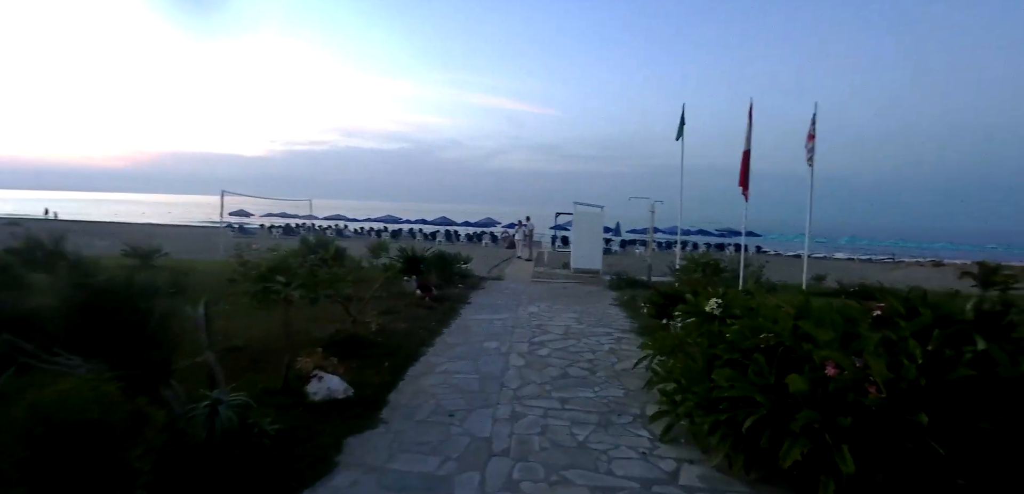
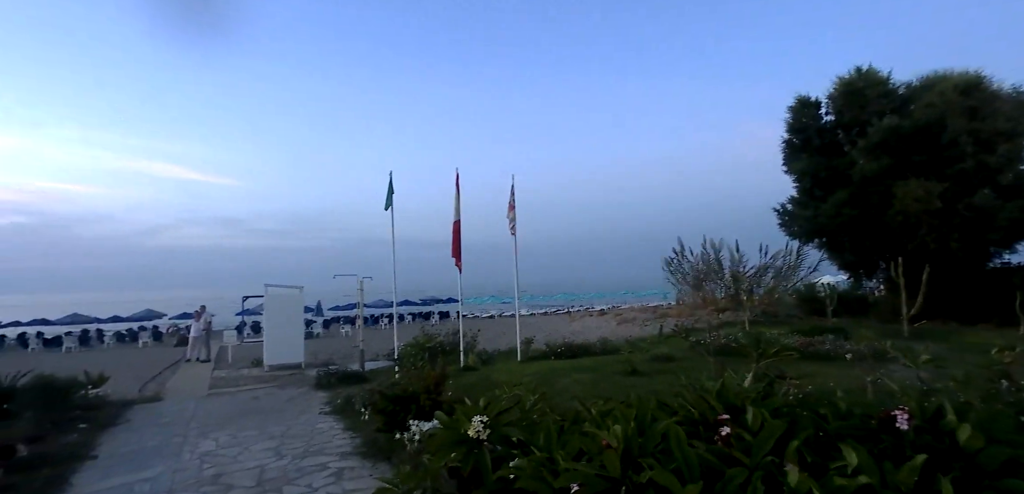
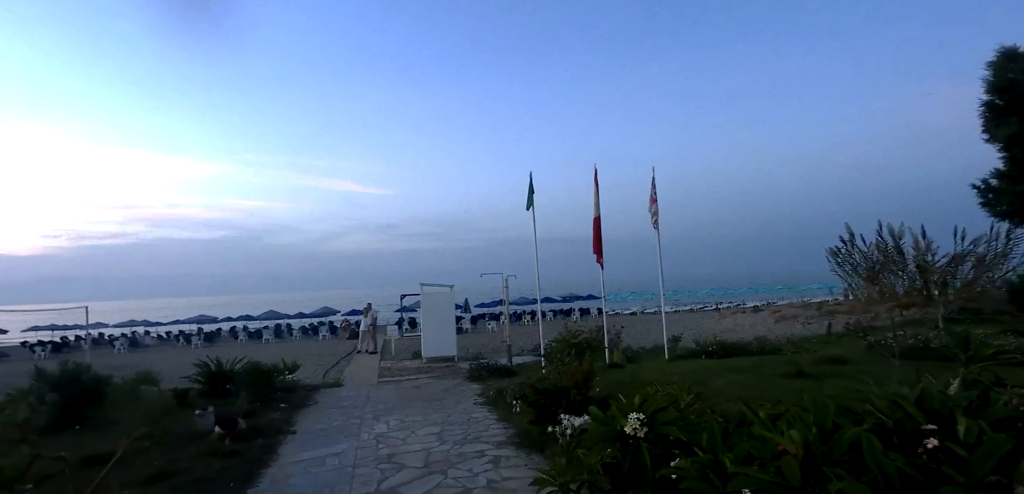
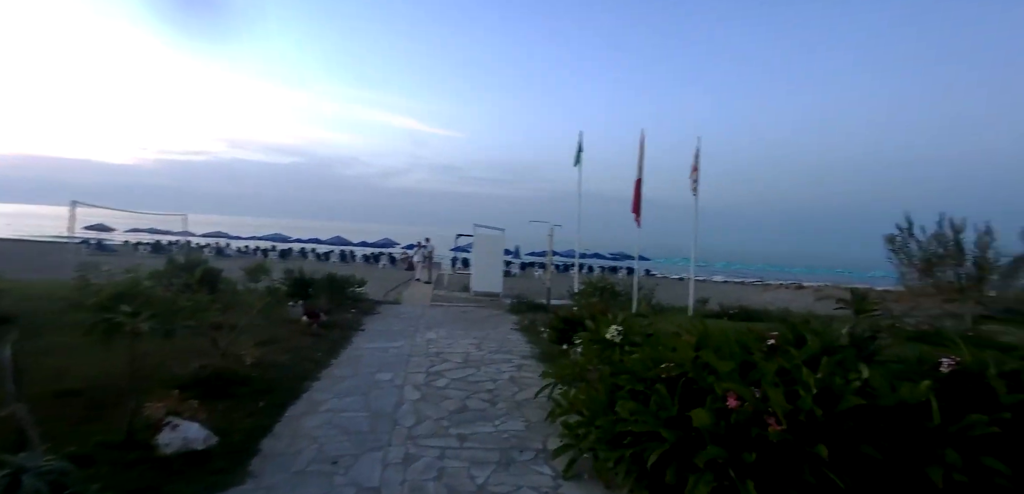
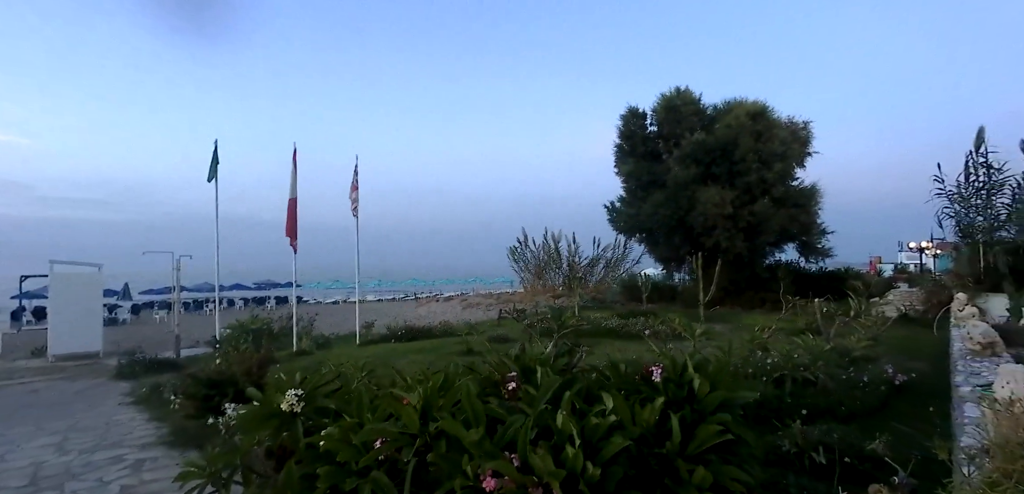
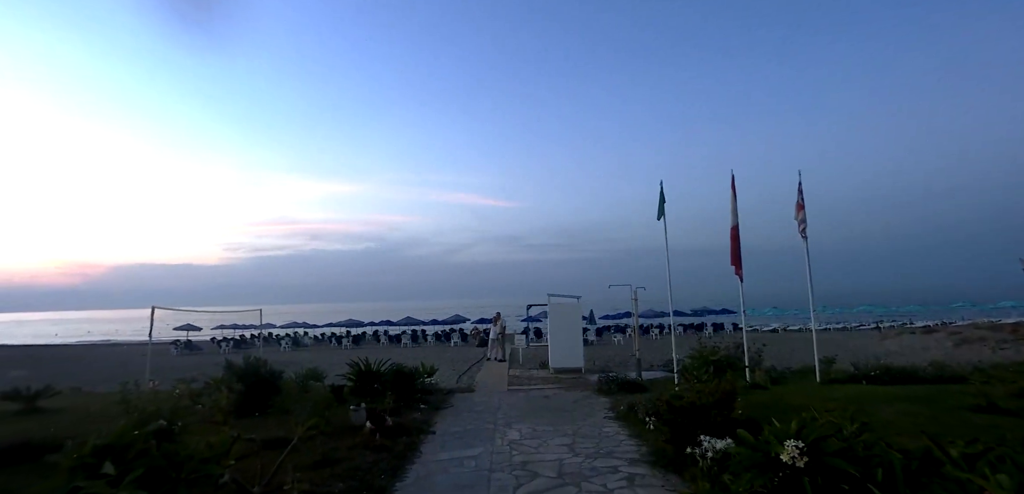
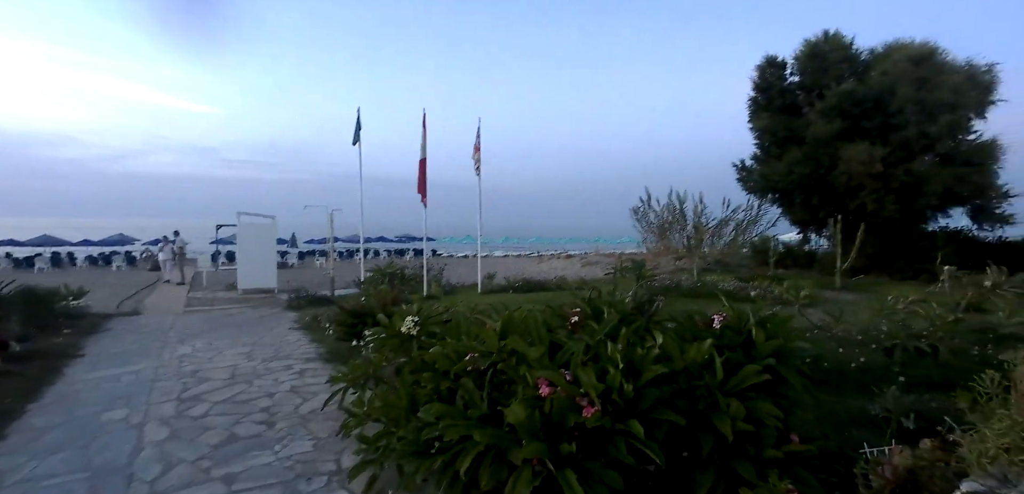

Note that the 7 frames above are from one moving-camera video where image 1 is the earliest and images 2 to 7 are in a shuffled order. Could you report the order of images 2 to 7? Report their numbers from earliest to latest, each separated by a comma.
4, 7, 5, 2, 3, 6
